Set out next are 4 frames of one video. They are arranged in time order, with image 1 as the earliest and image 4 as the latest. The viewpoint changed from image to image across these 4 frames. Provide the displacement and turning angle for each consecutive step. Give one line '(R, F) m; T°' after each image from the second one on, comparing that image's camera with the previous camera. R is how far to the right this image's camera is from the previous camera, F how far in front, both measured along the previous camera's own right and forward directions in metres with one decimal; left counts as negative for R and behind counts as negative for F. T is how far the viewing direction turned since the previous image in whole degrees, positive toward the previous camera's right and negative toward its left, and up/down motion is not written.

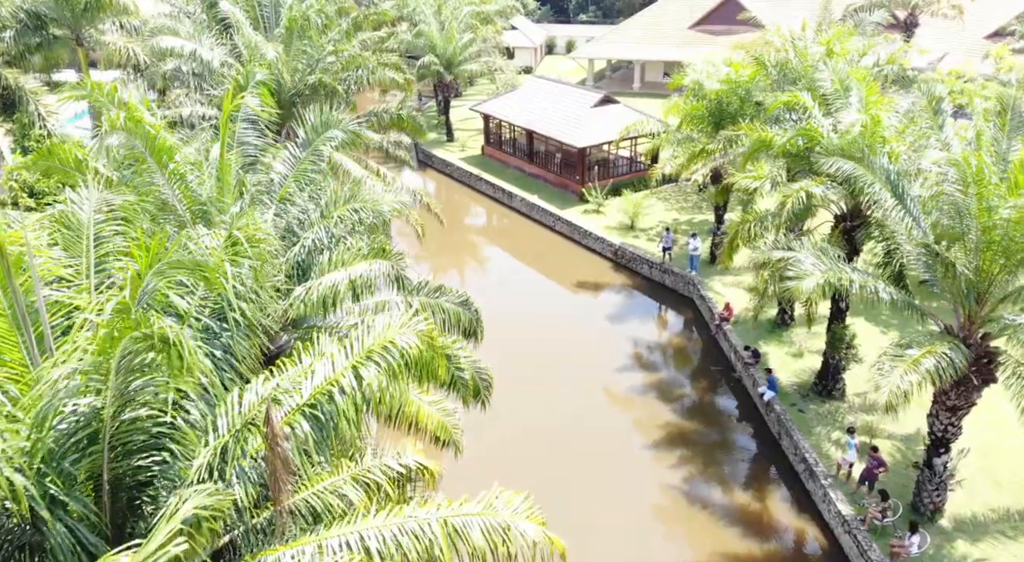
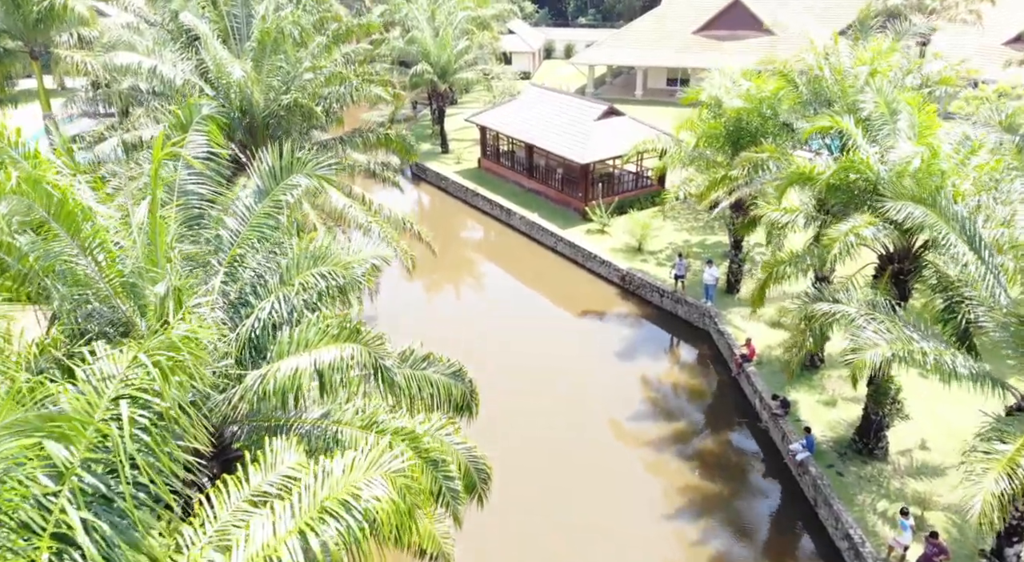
(-0.1, +1.6) m; 0°
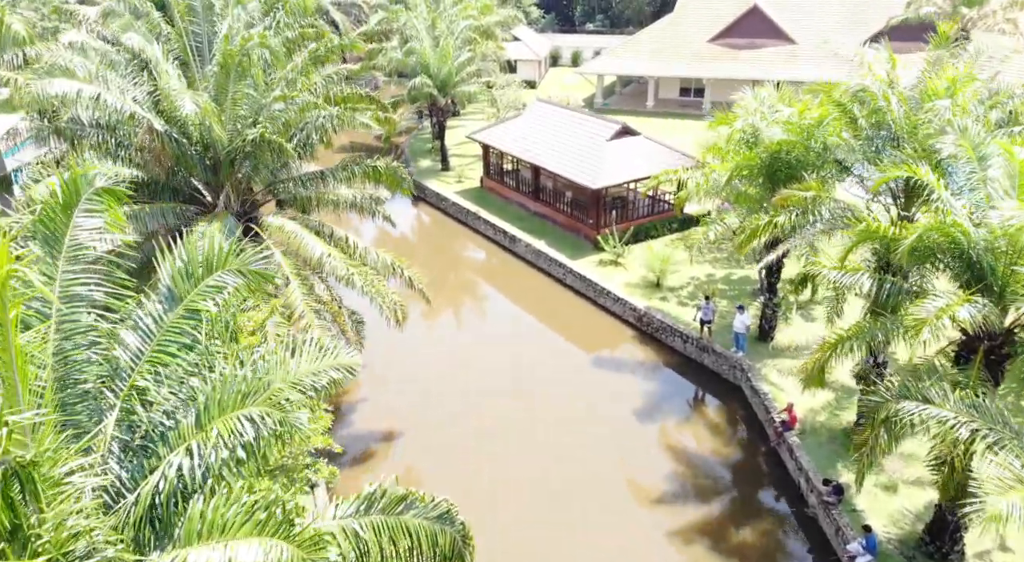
(0.0, +2.0) m; 0°
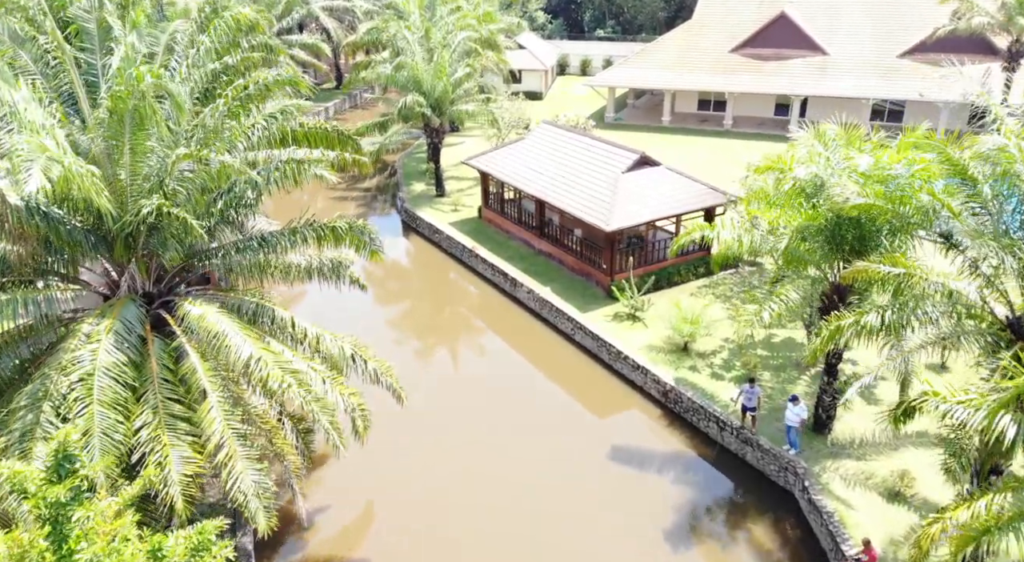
(+0.2, +3.0) m; -1°
